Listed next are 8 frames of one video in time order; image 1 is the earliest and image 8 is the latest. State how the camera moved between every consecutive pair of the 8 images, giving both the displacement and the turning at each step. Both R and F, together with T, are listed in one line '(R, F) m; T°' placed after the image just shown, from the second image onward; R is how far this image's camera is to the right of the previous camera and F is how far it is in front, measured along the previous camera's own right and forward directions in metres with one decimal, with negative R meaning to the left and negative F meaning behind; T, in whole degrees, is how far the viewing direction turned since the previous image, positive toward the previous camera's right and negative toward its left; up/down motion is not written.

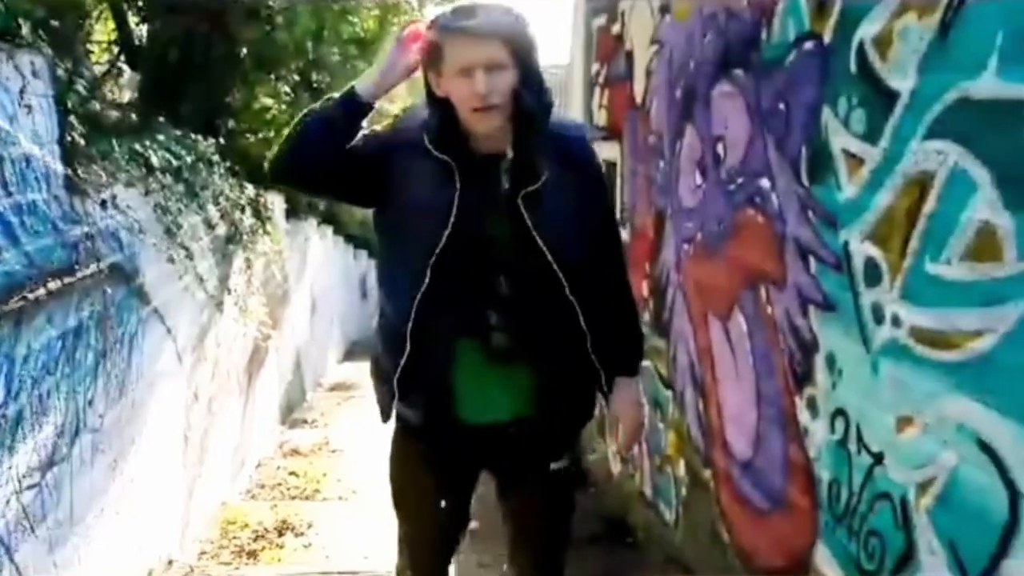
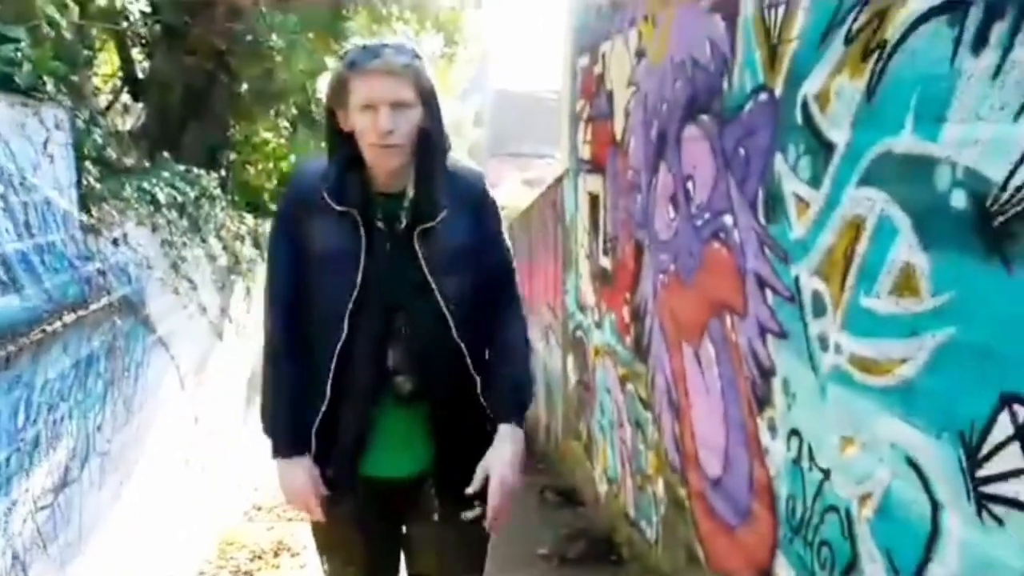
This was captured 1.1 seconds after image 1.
(+0.4, -0.2) m; -2°
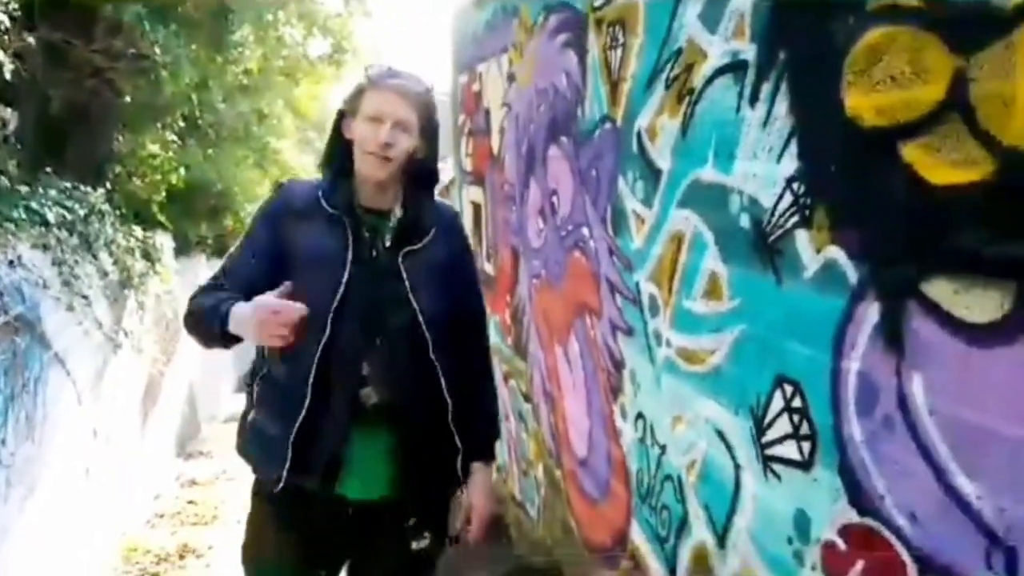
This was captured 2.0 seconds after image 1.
(+0.1, -0.5) m; +7°
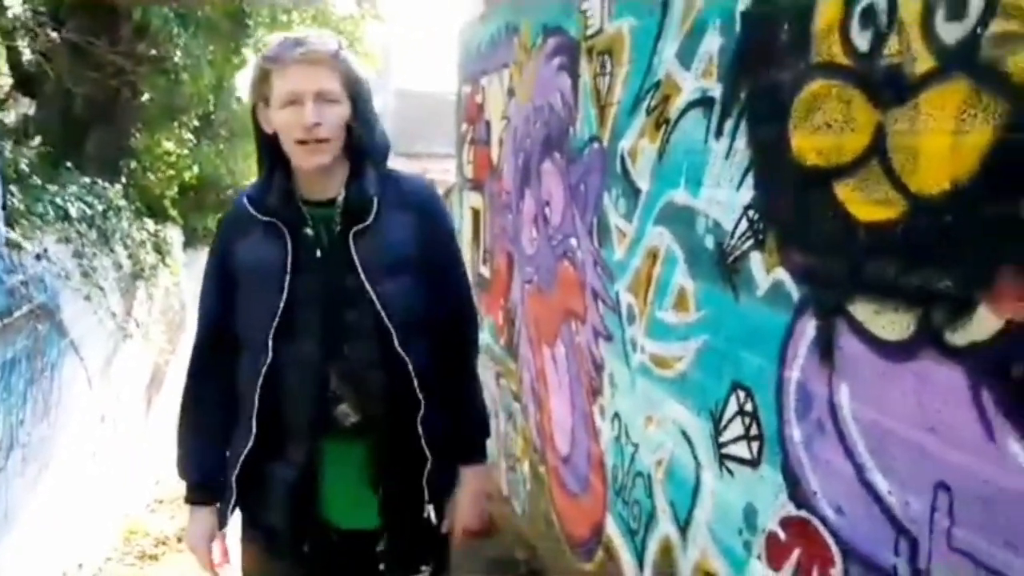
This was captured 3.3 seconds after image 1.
(+0.1, -0.3) m; 0°
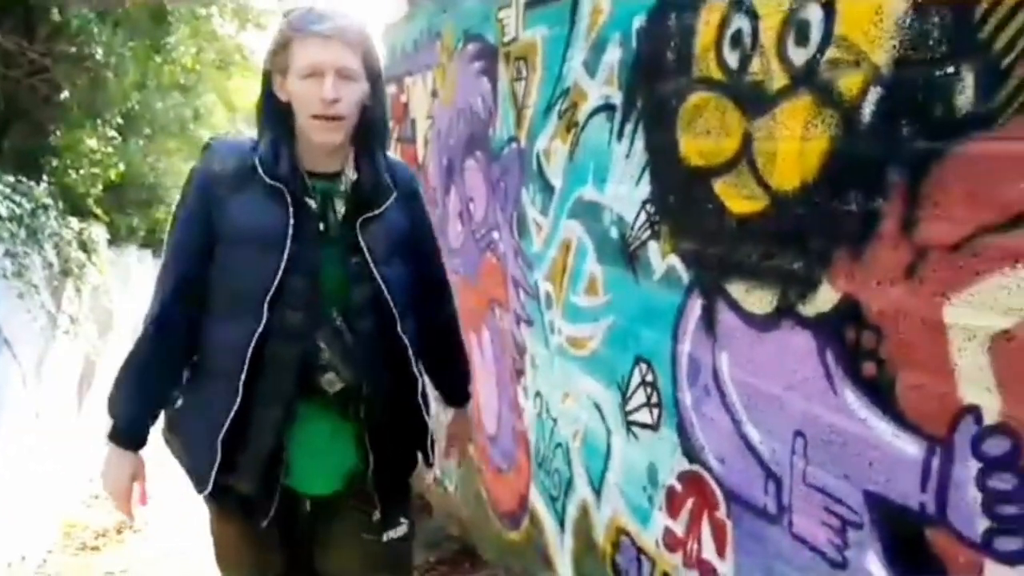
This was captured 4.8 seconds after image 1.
(0.0, -0.4) m; +5°
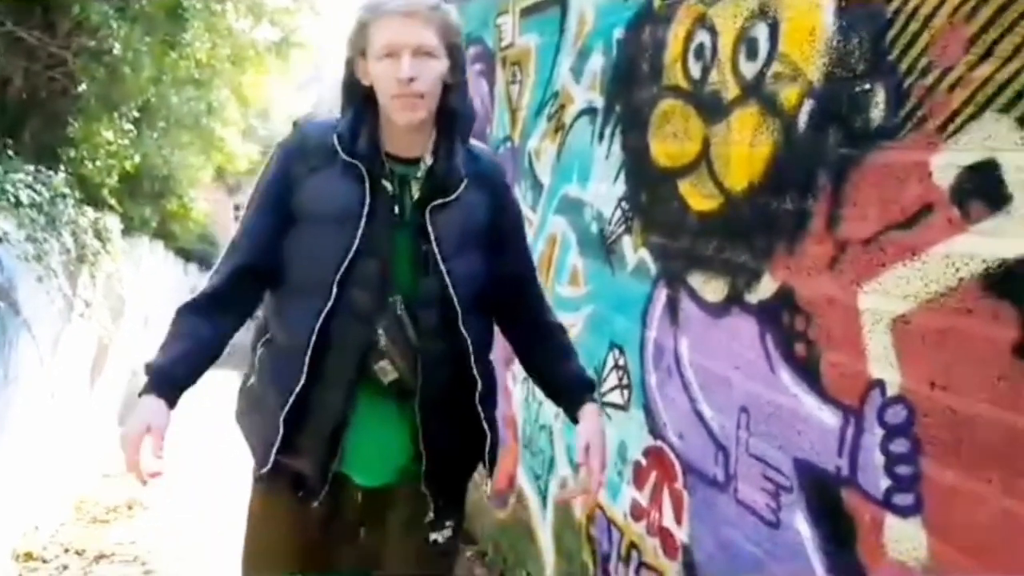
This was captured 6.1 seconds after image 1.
(+0.1, -0.3) m; -1°
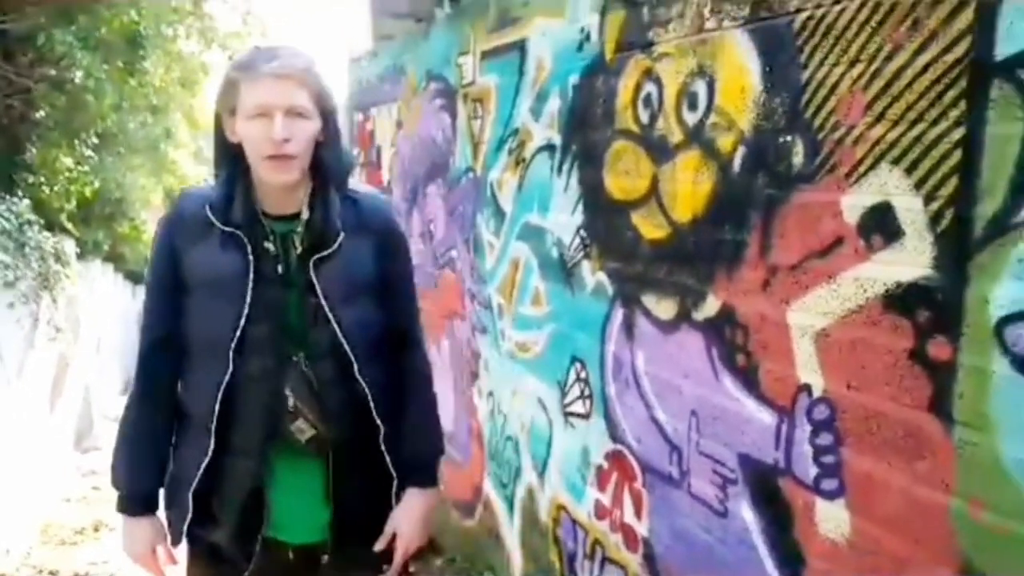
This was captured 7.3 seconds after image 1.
(-0.1, -0.4) m; +4°
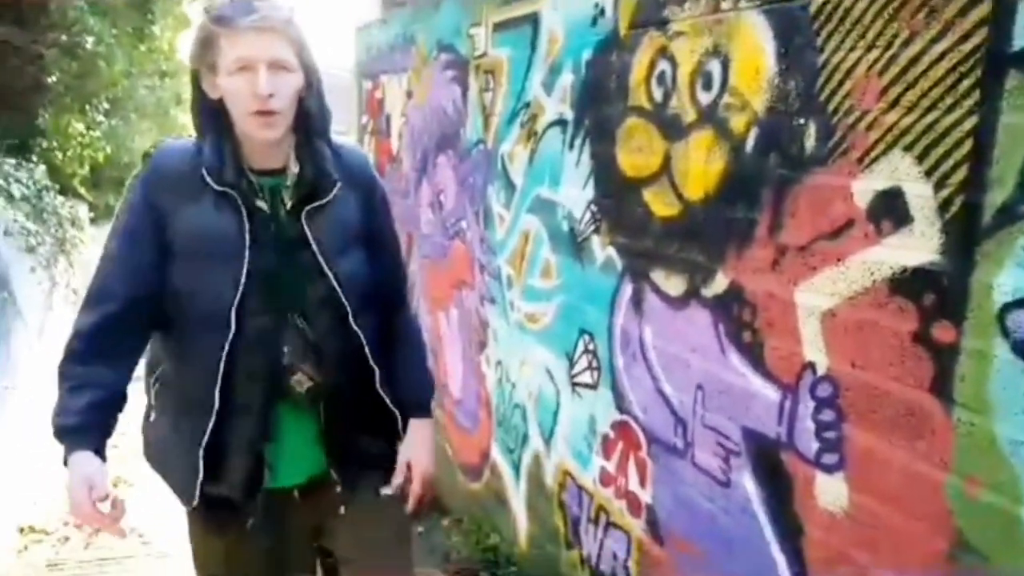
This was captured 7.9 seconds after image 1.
(0.0, -0.1) m; 0°
